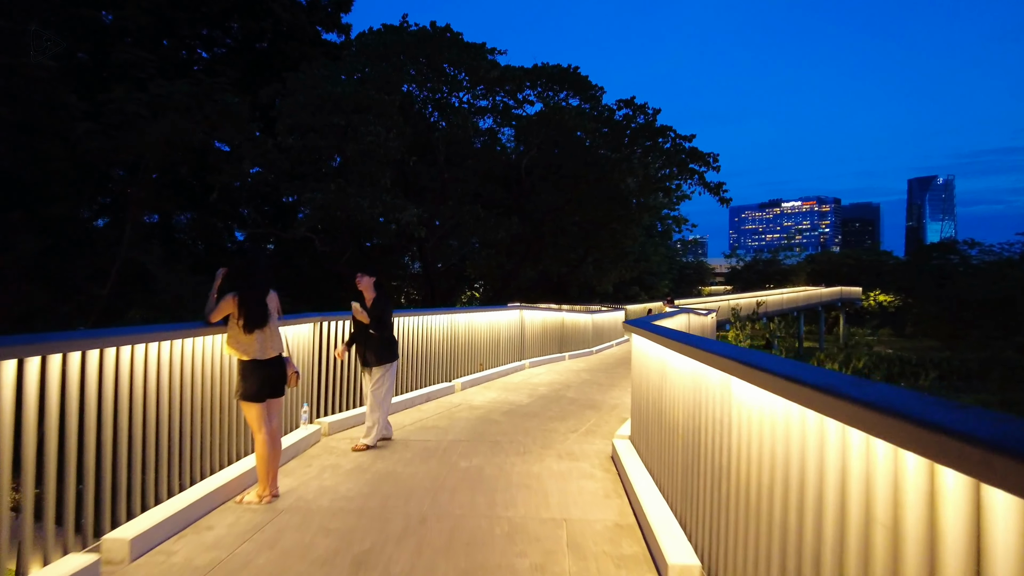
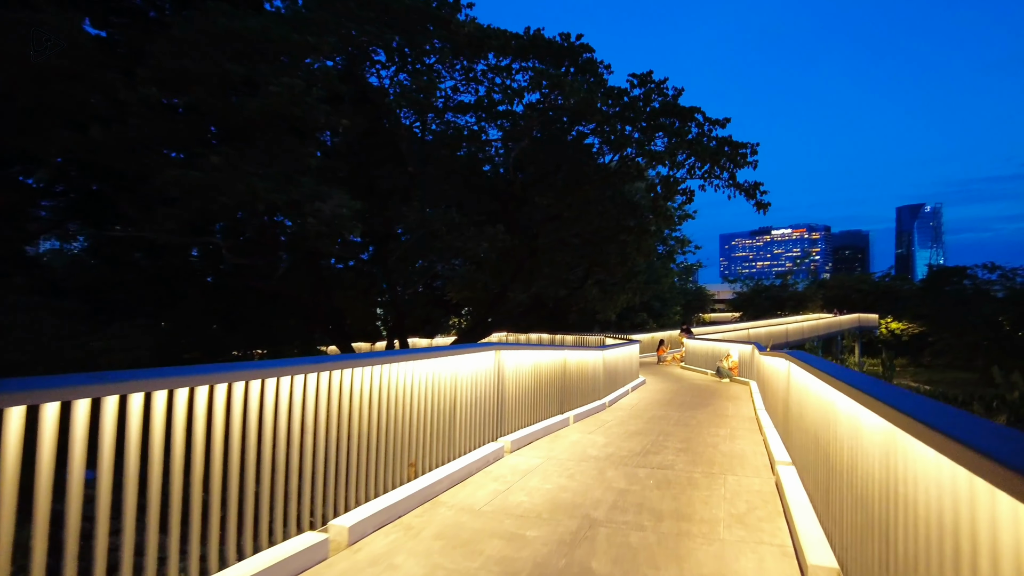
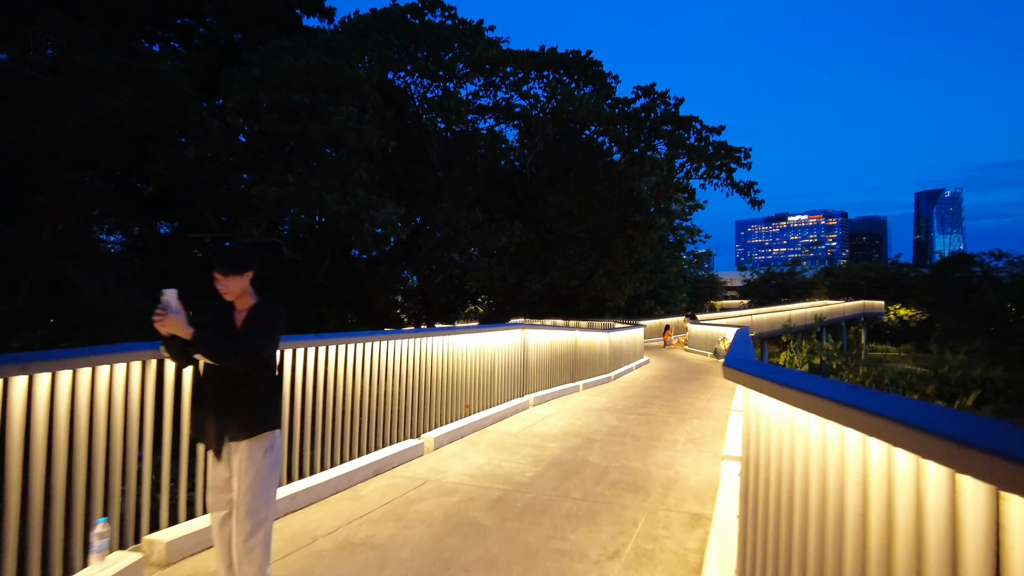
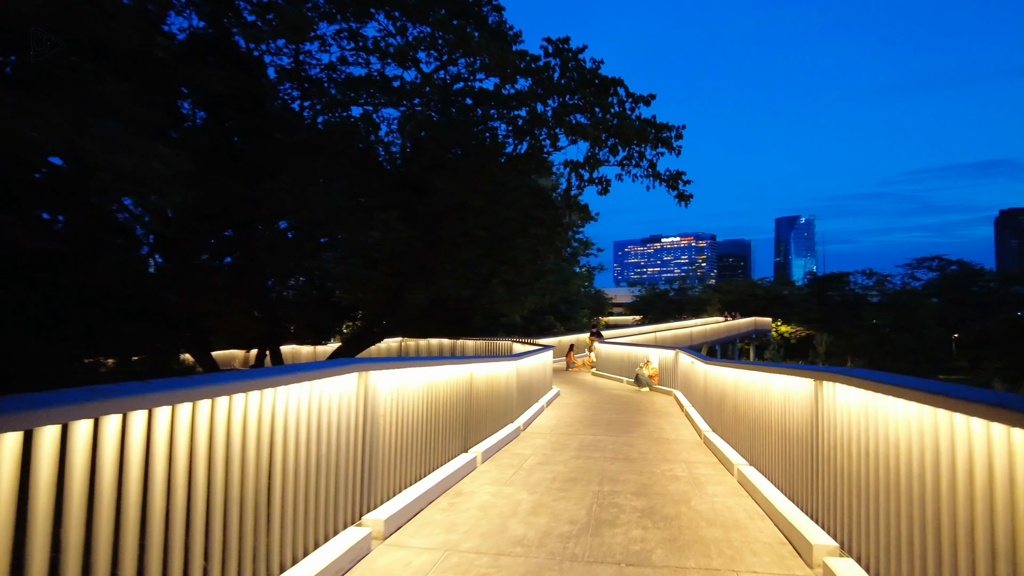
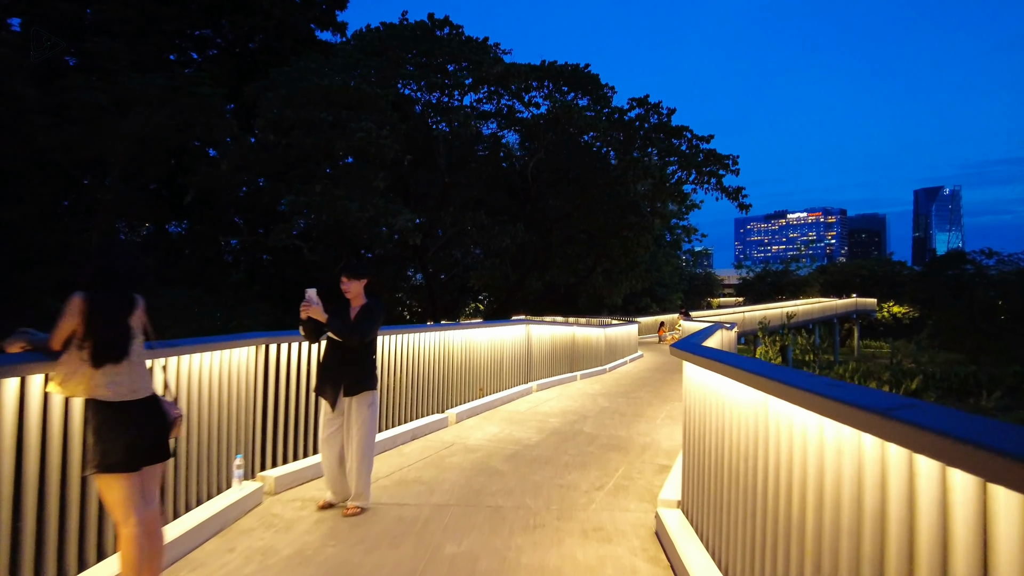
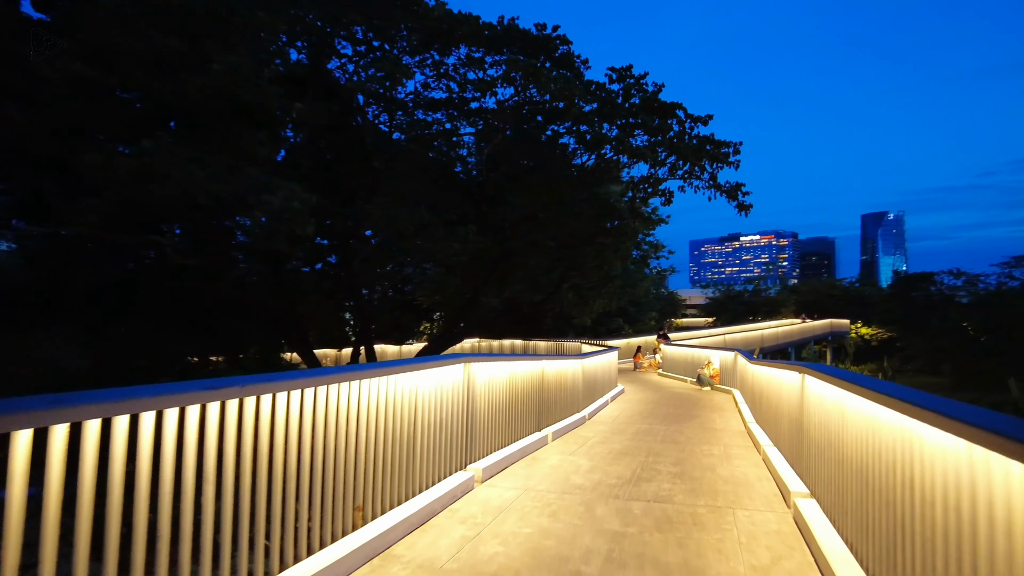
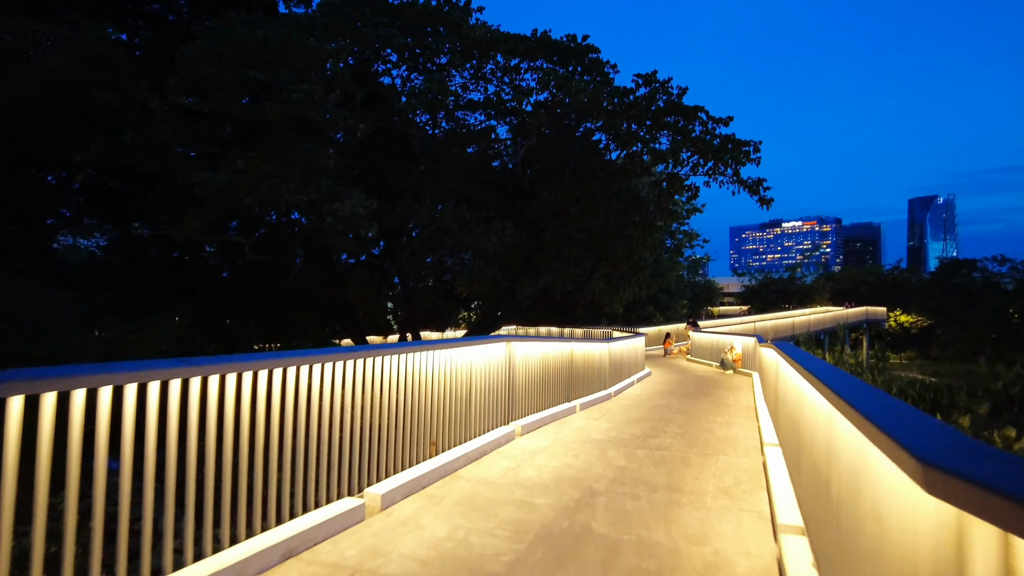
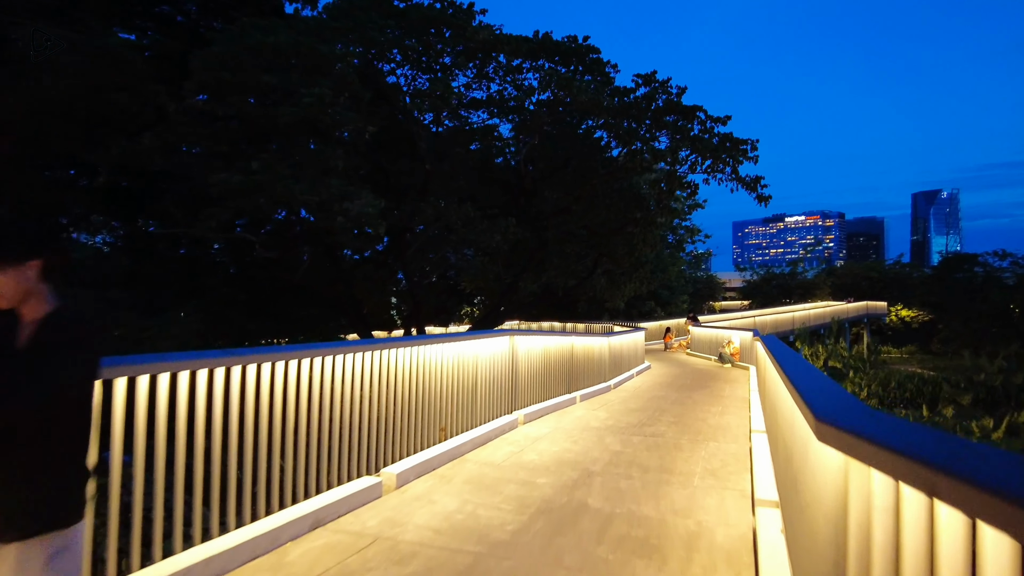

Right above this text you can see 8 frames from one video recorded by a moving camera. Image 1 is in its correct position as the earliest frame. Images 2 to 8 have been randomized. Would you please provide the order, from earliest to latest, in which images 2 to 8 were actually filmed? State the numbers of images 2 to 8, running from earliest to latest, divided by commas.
5, 3, 8, 7, 2, 6, 4
